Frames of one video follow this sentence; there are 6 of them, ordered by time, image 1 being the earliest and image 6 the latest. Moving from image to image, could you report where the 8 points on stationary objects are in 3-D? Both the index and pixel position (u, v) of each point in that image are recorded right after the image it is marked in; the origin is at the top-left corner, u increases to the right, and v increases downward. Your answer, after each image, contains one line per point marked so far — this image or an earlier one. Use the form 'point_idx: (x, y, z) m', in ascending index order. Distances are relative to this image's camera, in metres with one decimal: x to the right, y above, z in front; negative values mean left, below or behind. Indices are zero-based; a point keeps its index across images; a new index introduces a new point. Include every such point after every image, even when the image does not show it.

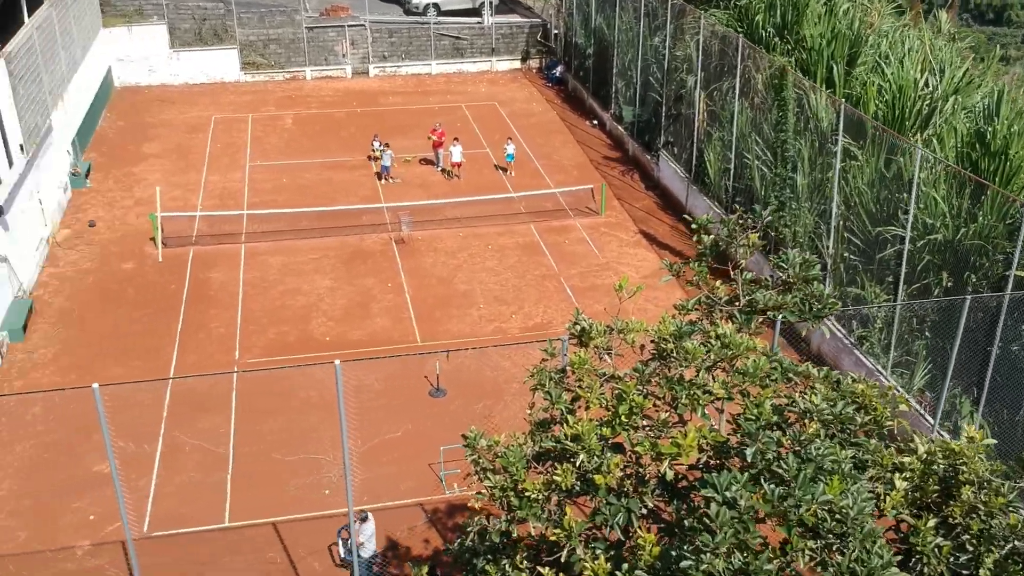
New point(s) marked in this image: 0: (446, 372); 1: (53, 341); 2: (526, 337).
0: (-1.1, -1.5, +15.7) m
1: (-8.2, -0.9, +16.6) m
2: (+0.3, -0.9, +16.8) m
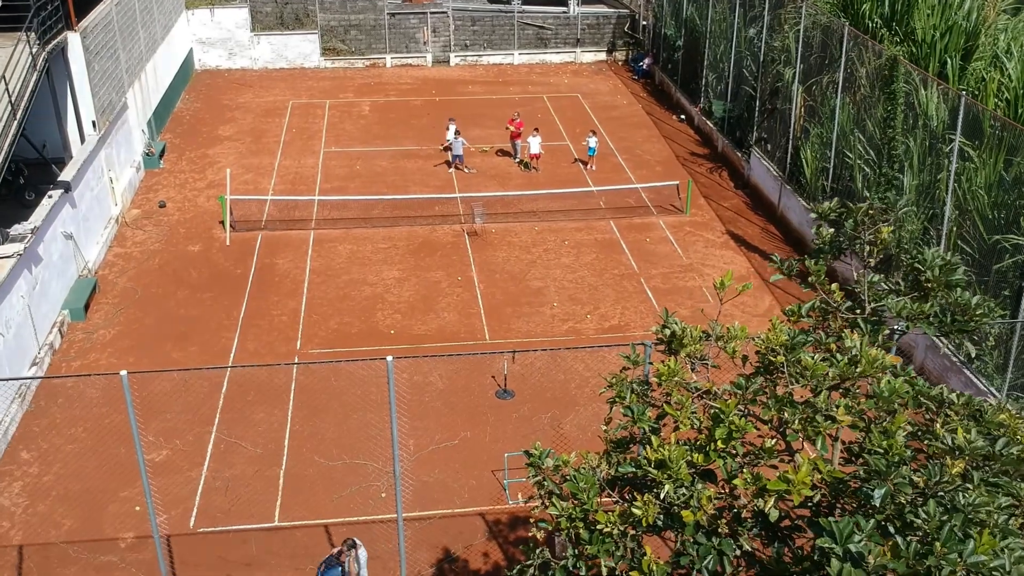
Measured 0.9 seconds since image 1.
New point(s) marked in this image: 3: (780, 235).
0: (0.0, -1.4, +14.8) m
1: (-7.0, -0.6, +16.3) m
2: (+1.5, -0.9, +15.8) m
3: (+5.7, +1.1, +19.7) m
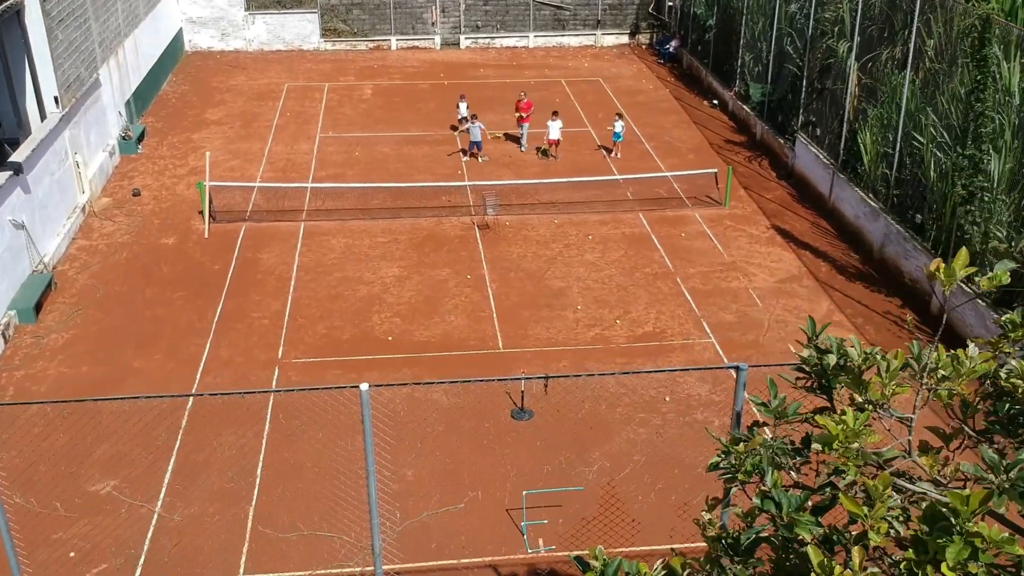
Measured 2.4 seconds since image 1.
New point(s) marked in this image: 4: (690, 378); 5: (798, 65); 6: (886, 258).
0: (+0.3, -1.4, +12.5) m
1: (-6.7, -0.5, +14.1) m
2: (+1.8, -0.9, +13.5) m
3: (+6.0, +1.1, +17.3) m
4: (+2.5, -1.2, +12.9) m
5: (+6.0, +4.7, +19.6) m
6: (+6.4, +0.5, +16.0) m
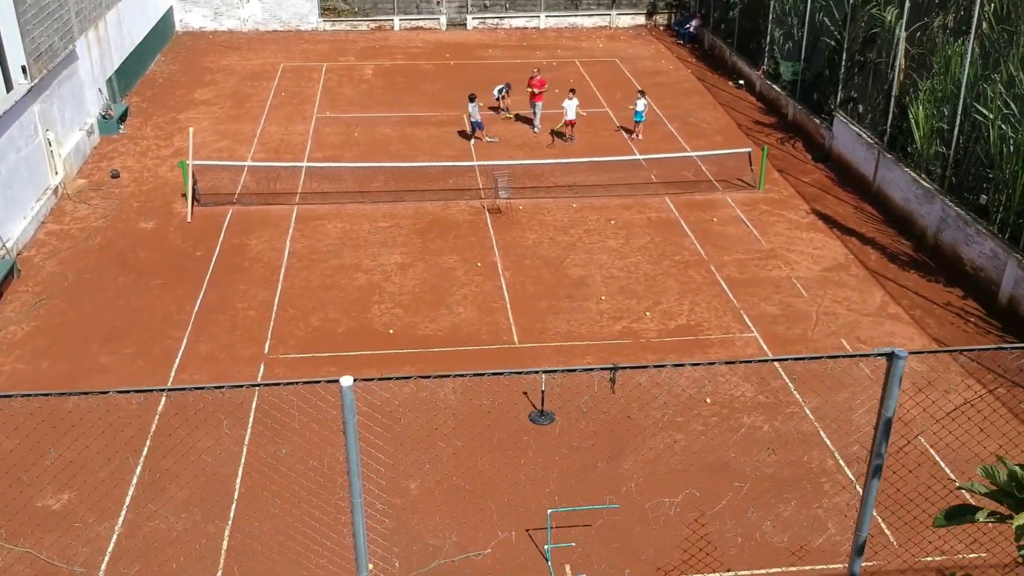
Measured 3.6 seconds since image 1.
0: (+0.5, -1.2, +10.9) m
1: (-6.5, -0.4, +12.5) m
2: (+2.0, -0.7, +11.9) m
3: (+6.2, +1.2, +15.8) m
4: (+2.7, -1.1, +11.4) m
5: (+6.3, +4.9, +18.0) m
6: (+6.6, +0.7, +14.4) m
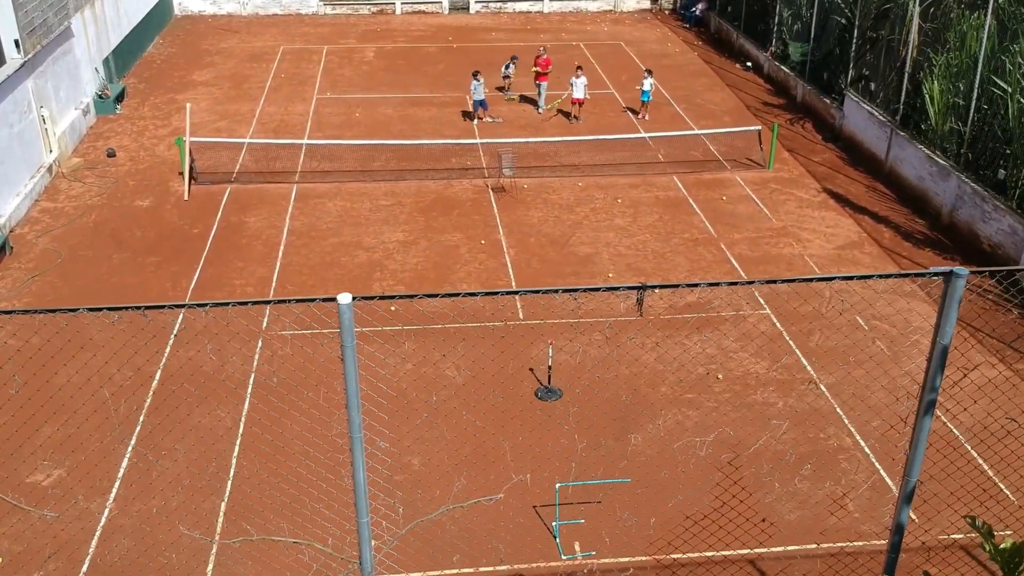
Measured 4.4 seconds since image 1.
0: (+0.5, -0.9, +10.6) m
1: (-6.4, 0.0, +12.2) m
2: (+2.0, -0.4, +11.5) m
3: (+6.3, +1.6, +15.4) m
4: (+2.8, -0.8, +11.0) m
5: (+6.4, +5.2, +17.6) m
6: (+6.7, +1.0, +14.0) m
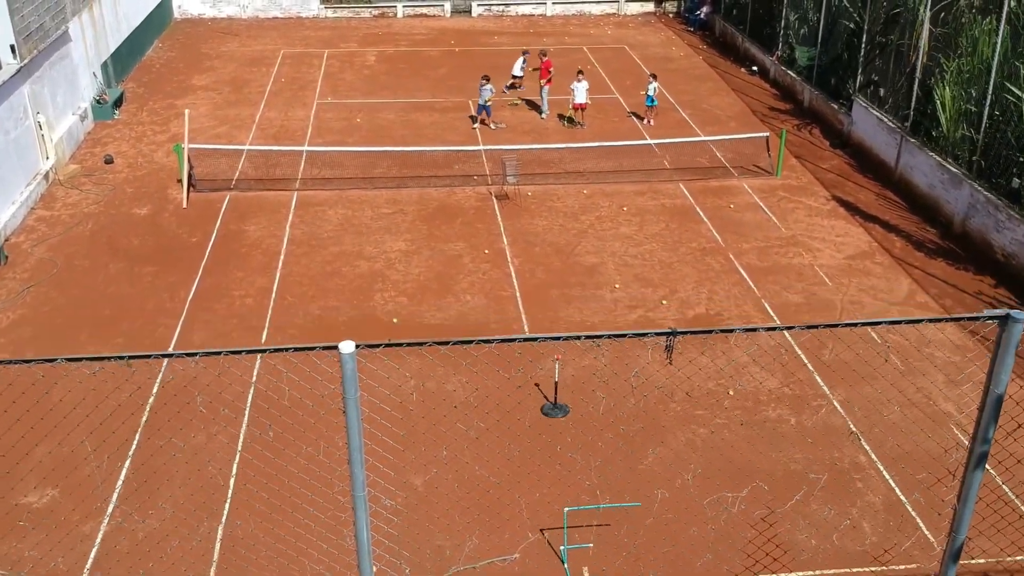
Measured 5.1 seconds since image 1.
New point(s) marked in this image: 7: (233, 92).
0: (+0.6, -1.1, +10.3) m
1: (-6.3, -0.2, +11.9) m
2: (+2.1, -0.6, +11.3) m
3: (+6.3, +1.4, +15.1) m
4: (+2.8, -0.9, +10.8) m
5: (+6.4, +5.0, +17.4) m
6: (+6.8, +0.8, +13.8) m
7: (-5.9, +4.2, +19.7) m
